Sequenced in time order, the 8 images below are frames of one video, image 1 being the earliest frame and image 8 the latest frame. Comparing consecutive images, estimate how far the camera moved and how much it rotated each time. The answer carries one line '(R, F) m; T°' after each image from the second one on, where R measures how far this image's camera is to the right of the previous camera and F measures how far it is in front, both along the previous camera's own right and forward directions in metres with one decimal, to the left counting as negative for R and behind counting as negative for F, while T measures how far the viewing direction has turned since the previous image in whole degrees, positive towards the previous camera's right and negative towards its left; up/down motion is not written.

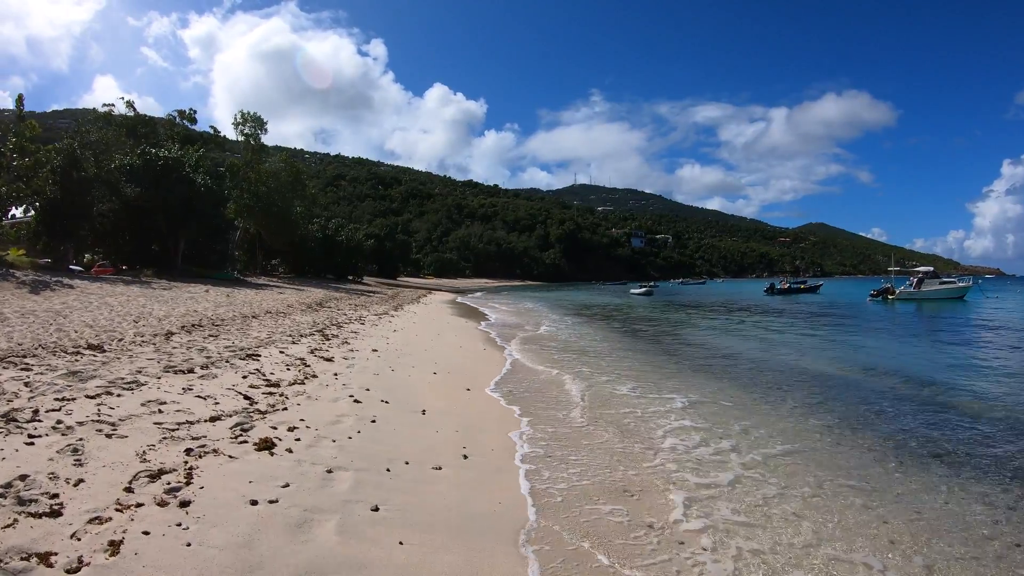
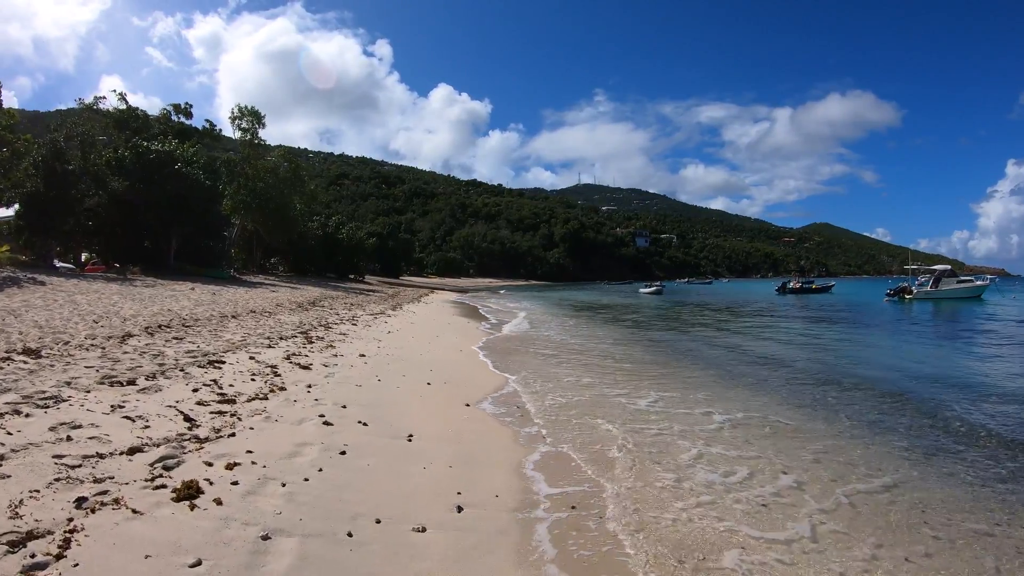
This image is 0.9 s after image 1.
(-0.1, +1.9) m; 0°
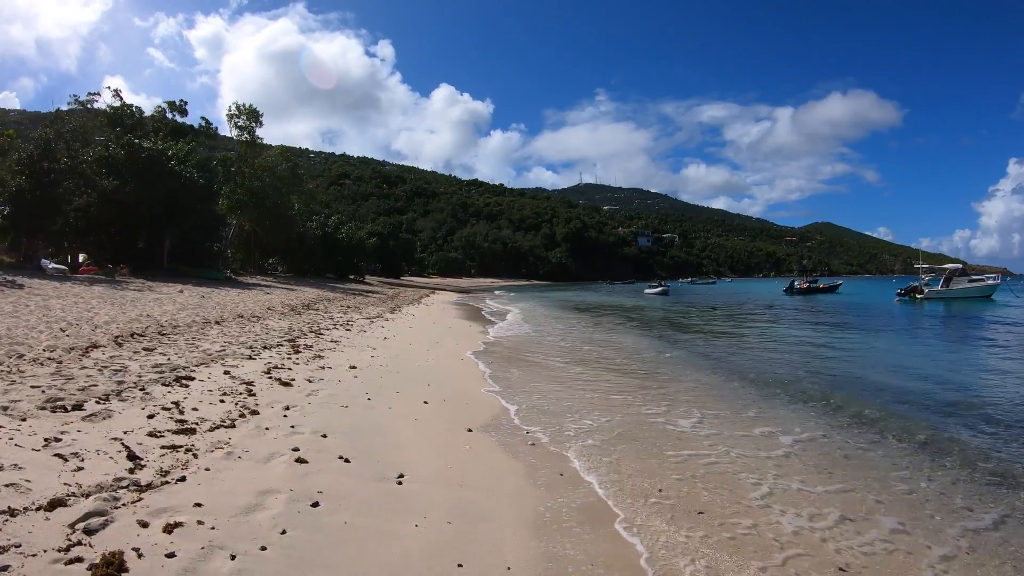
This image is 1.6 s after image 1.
(-0.1, +1.3) m; 0°
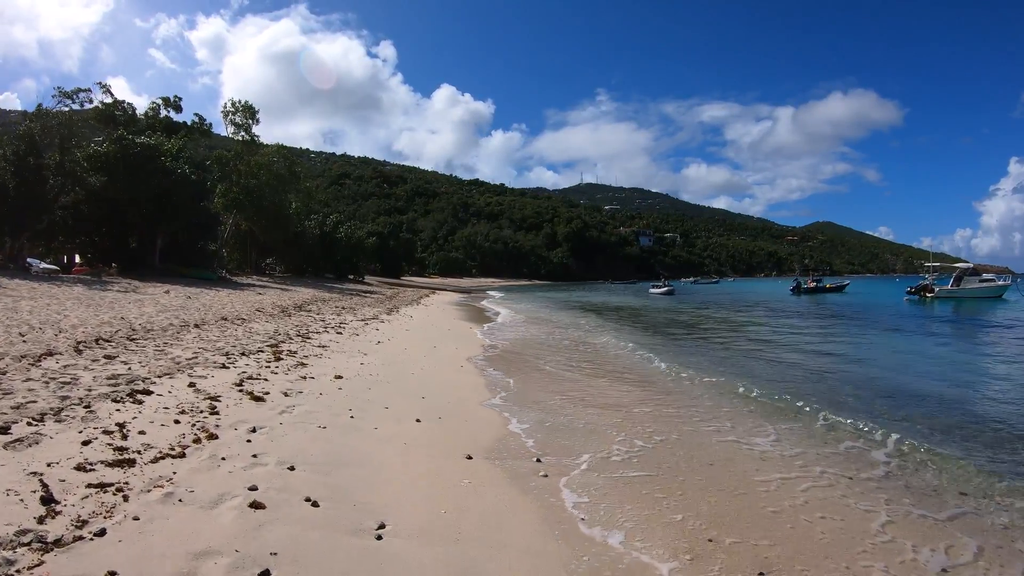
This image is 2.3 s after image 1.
(-0.1, +1.2) m; 0°
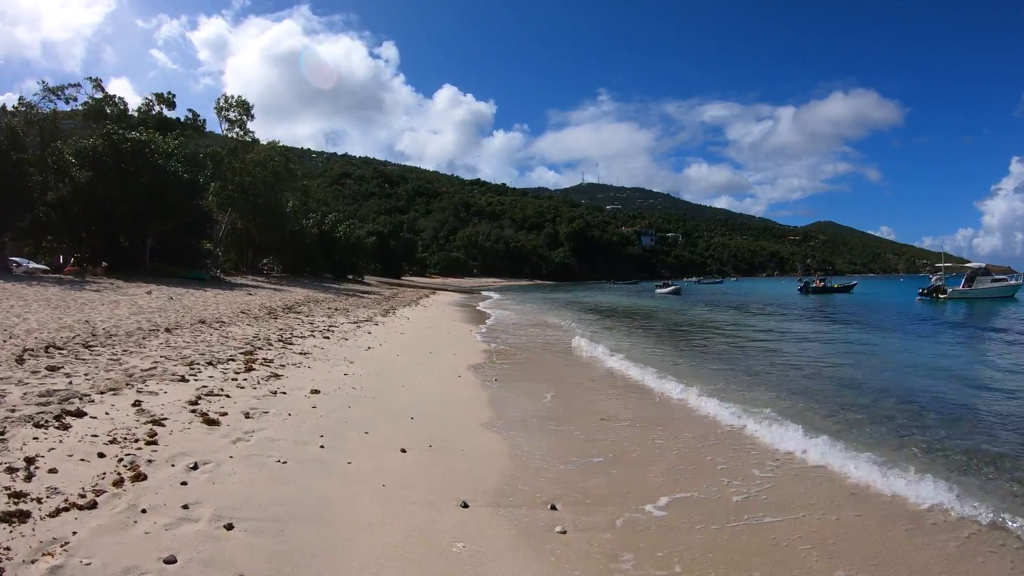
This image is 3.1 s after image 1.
(-0.1, +1.4) m; 0°
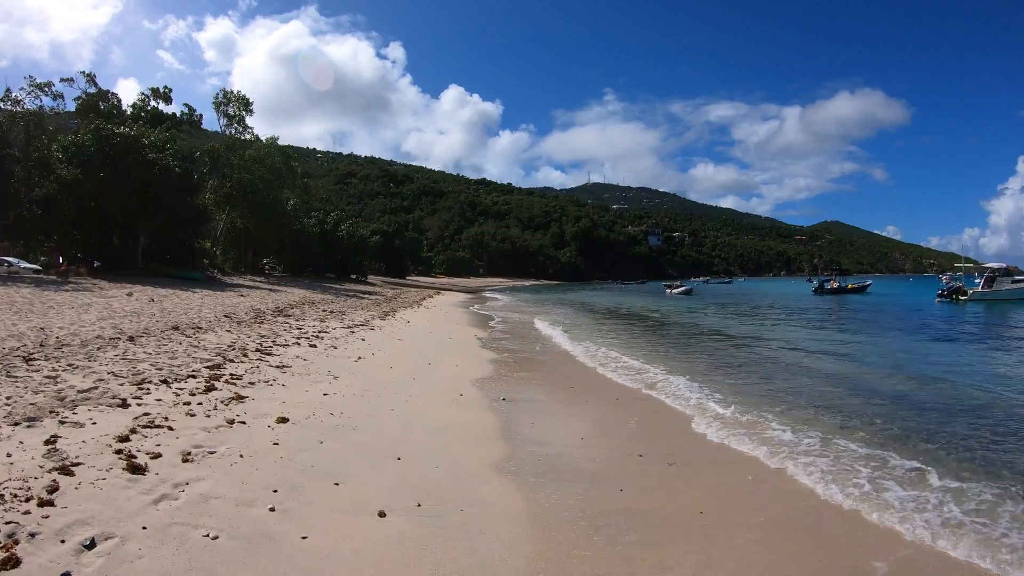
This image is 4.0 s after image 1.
(-0.1, +1.6) m; -1°
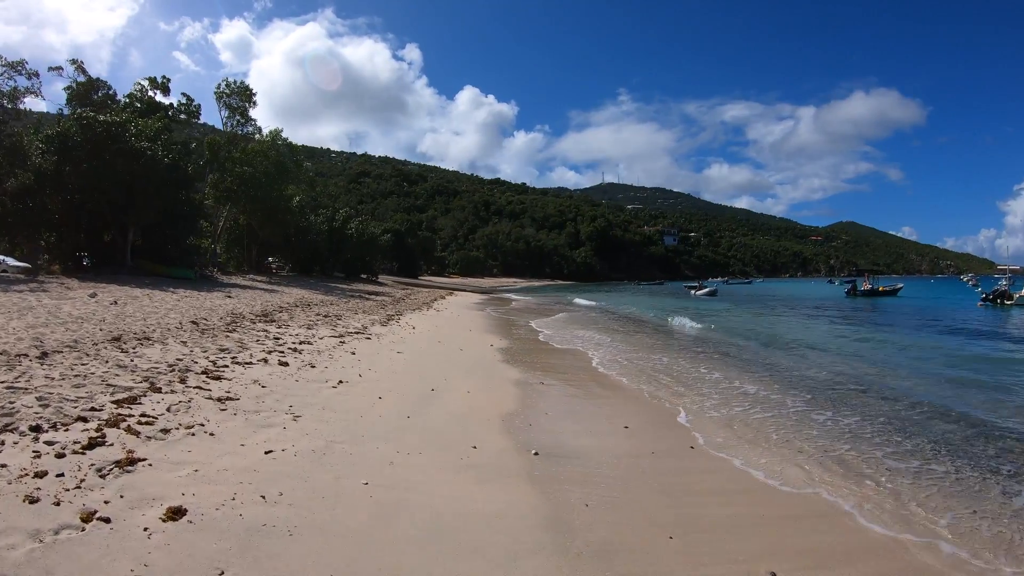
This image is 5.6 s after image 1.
(-0.3, +2.8) m; -1°
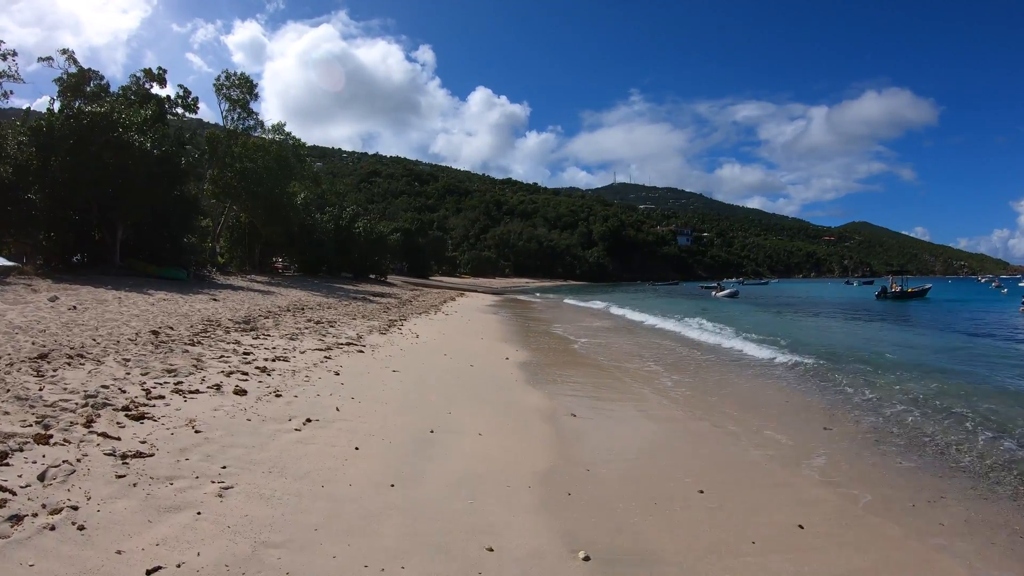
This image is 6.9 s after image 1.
(-0.2, +2.2) m; -1°
